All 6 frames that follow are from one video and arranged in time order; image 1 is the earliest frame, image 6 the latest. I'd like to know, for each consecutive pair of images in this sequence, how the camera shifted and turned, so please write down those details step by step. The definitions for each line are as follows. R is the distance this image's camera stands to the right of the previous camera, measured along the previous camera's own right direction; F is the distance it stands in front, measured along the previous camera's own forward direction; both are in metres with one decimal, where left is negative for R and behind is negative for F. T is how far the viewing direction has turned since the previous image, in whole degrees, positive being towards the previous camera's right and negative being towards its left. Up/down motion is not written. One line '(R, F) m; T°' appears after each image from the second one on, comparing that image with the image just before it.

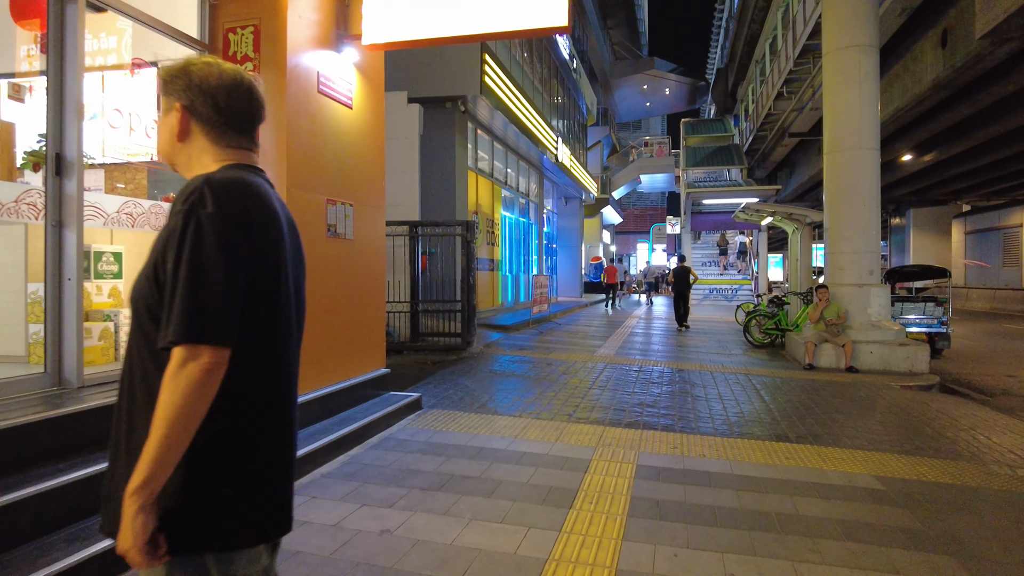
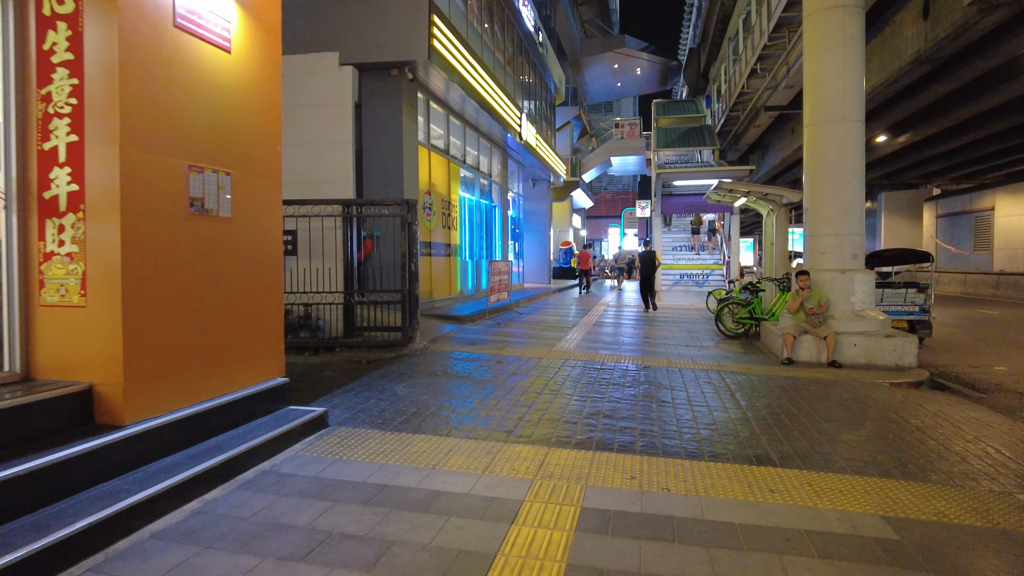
(+0.3, +1.0) m; +2°
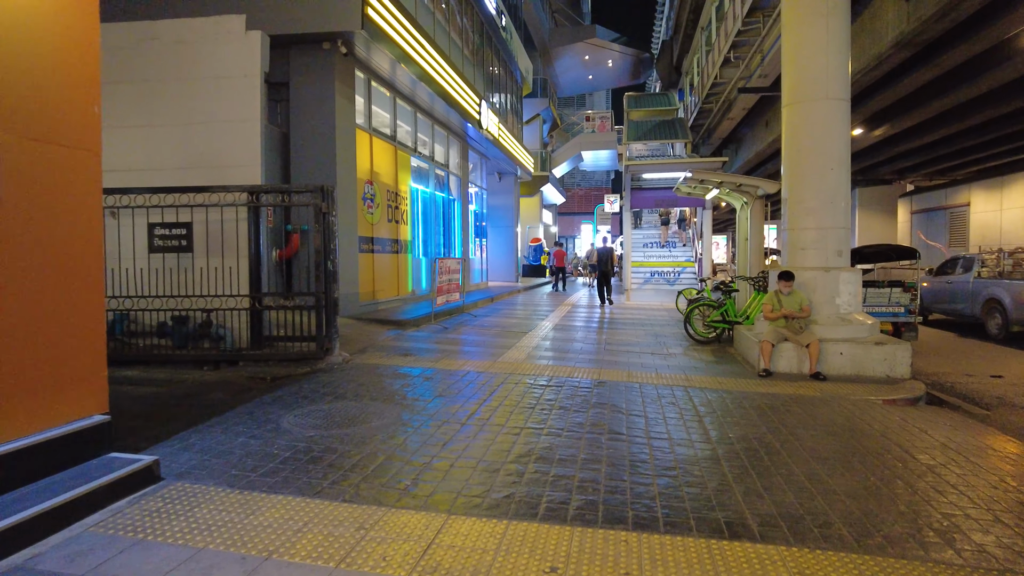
(+0.4, +1.1) m; +2°
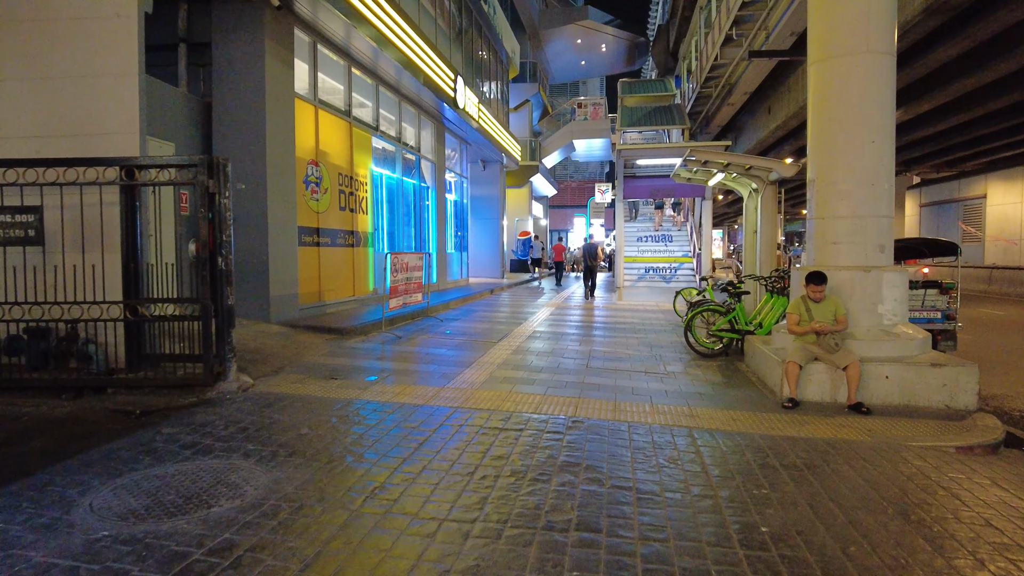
(+0.3, +1.6) m; 0°
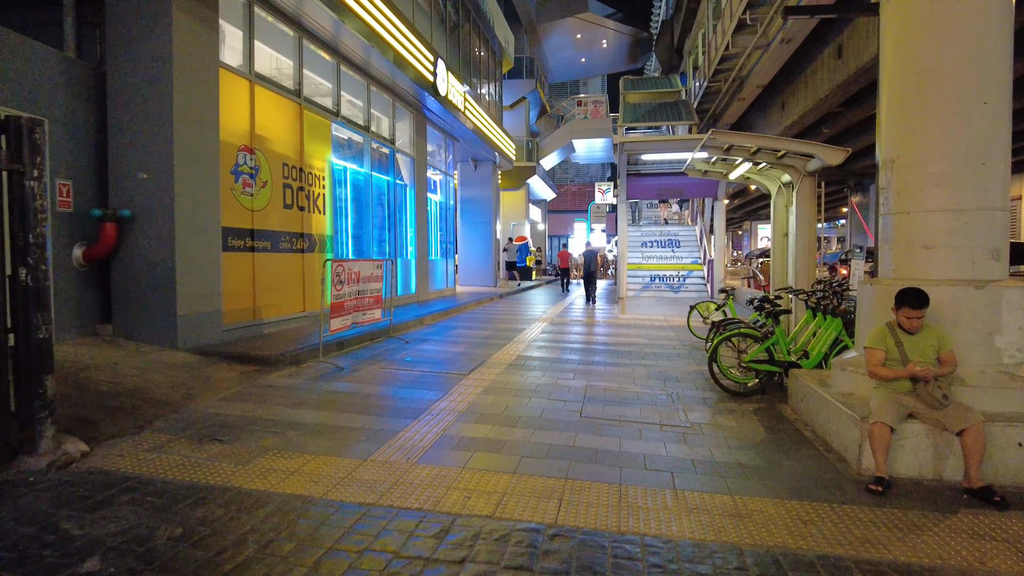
(+0.3, +1.7) m; 0°
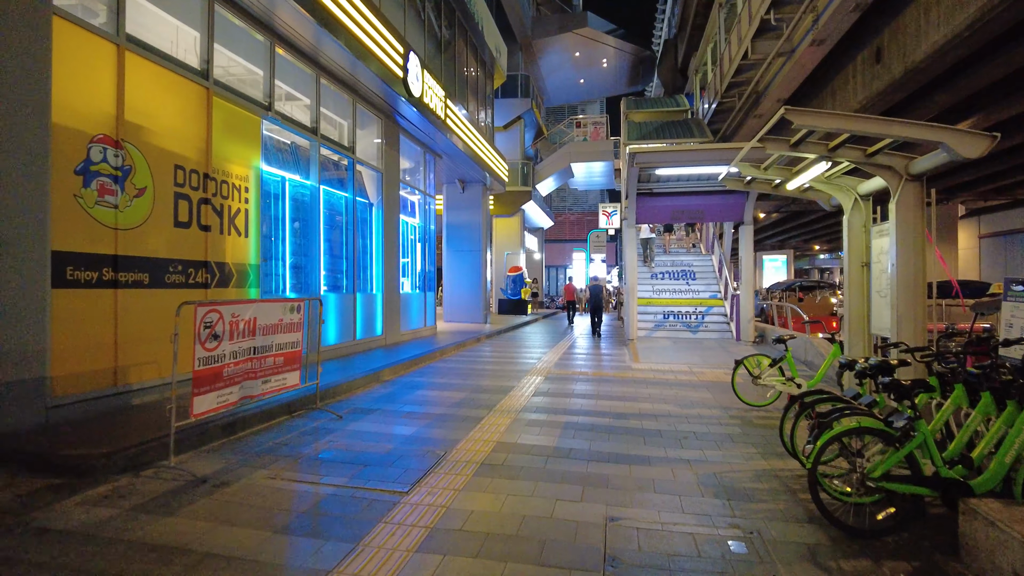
(+0.2, +2.4) m; 0°
